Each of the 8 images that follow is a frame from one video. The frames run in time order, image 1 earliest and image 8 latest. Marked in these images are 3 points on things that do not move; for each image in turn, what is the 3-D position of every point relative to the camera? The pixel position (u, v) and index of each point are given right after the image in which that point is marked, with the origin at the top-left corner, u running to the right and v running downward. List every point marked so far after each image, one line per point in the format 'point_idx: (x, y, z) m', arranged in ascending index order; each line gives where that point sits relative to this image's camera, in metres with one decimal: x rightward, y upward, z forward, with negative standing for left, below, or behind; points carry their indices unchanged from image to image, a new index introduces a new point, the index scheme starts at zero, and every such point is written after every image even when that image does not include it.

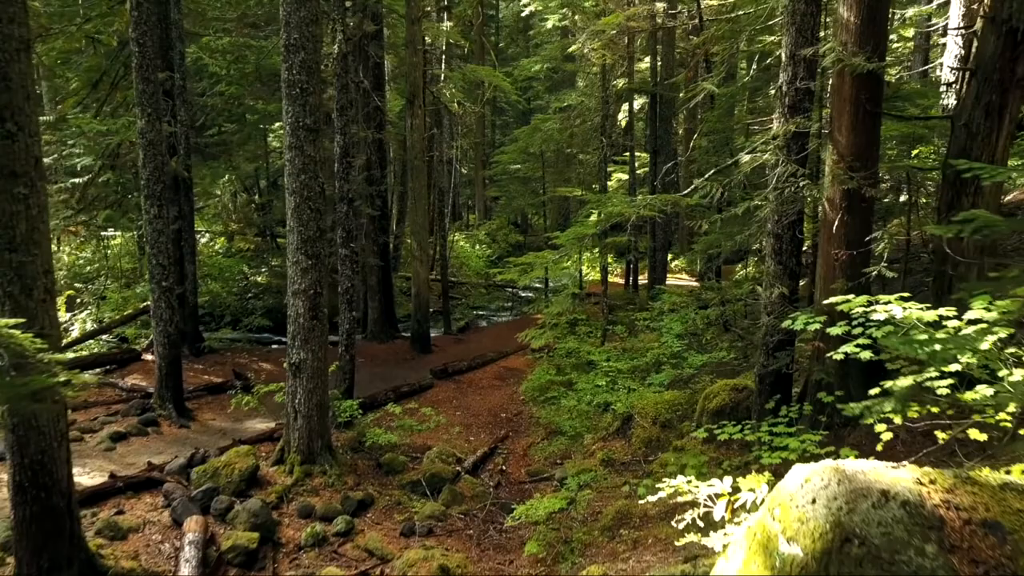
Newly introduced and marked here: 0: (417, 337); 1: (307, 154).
0: (-2.4, -1.2, +15.4) m
1: (-2.7, +1.8, +8.3) m
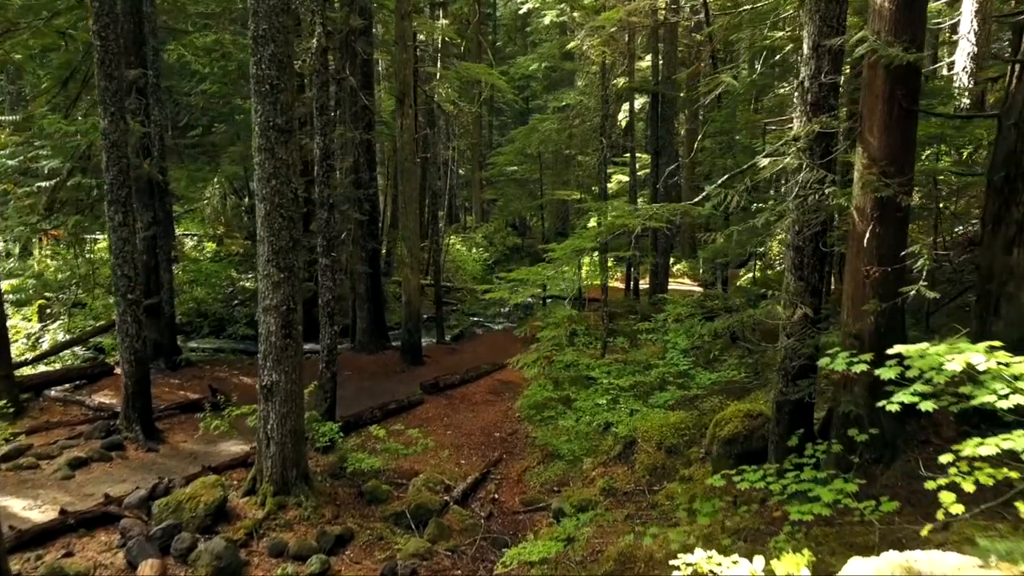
0: (-2.5, -1.4, +14.7) m
1: (-2.8, +1.6, +7.6) m
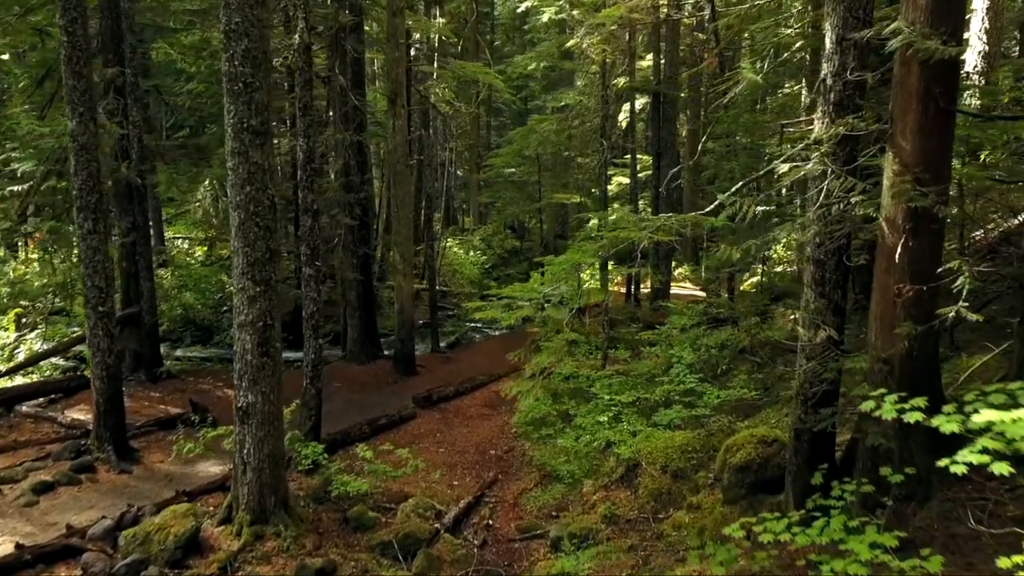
0: (-2.6, -1.6, +14.1) m
1: (-2.9, +1.4, +7.0) m
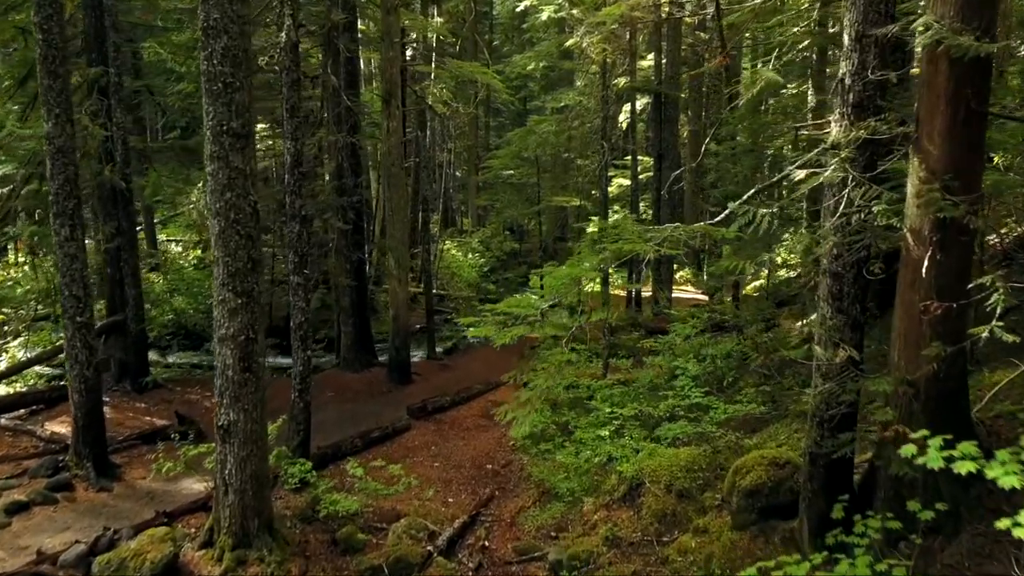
0: (-2.6, -1.7, +13.7) m
1: (-3.0, +1.3, +6.6) m
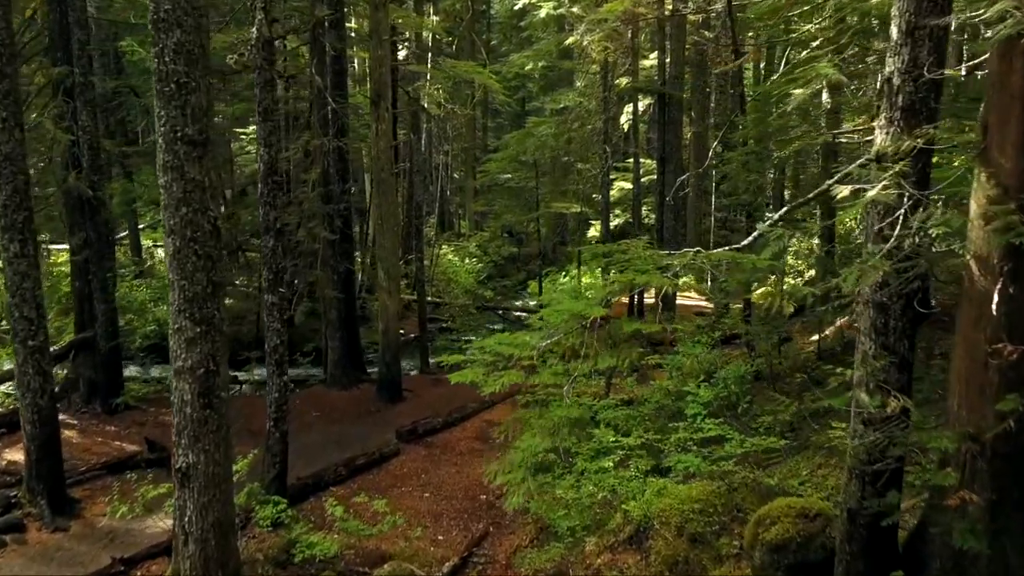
0: (-2.7, -2.0, +13.0) m
1: (-3.0, +1.0, +5.8) m
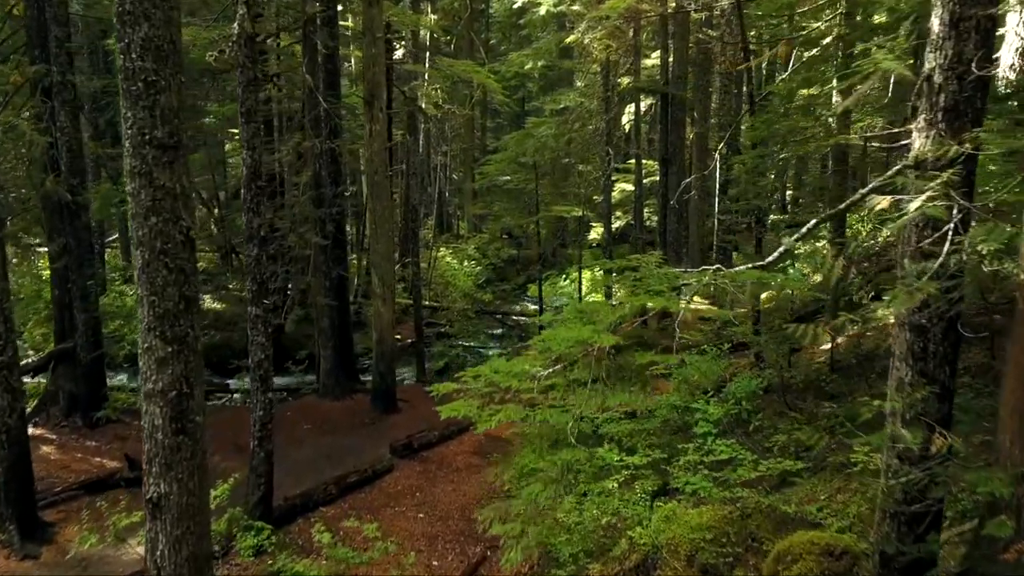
0: (-2.7, -2.1, +12.5) m
1: (-3.0, +0.9, +5.4) m
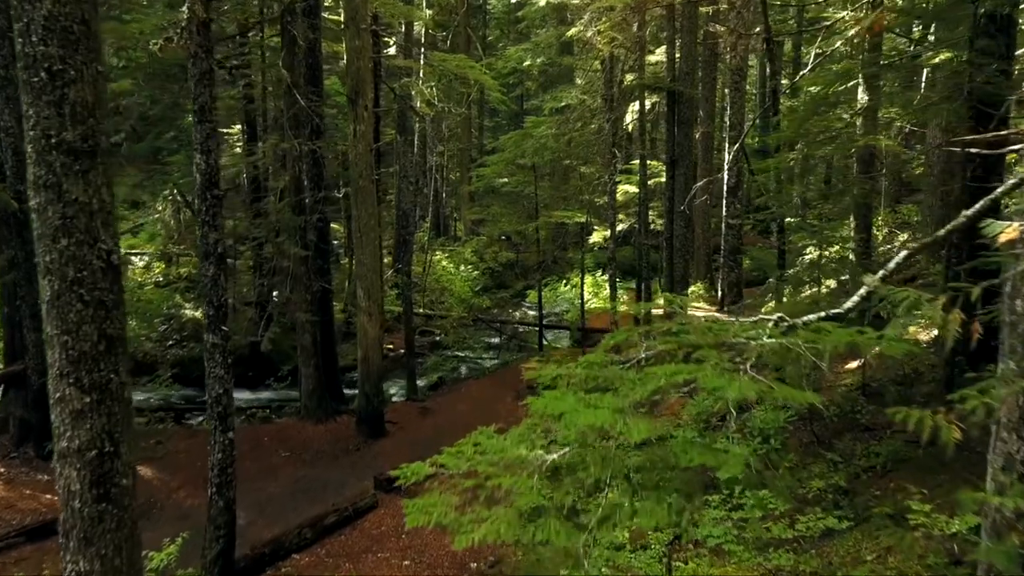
0: (-2.7, -2.4, +11.5) m
1: (-3.1, +0.6, +4.4) m
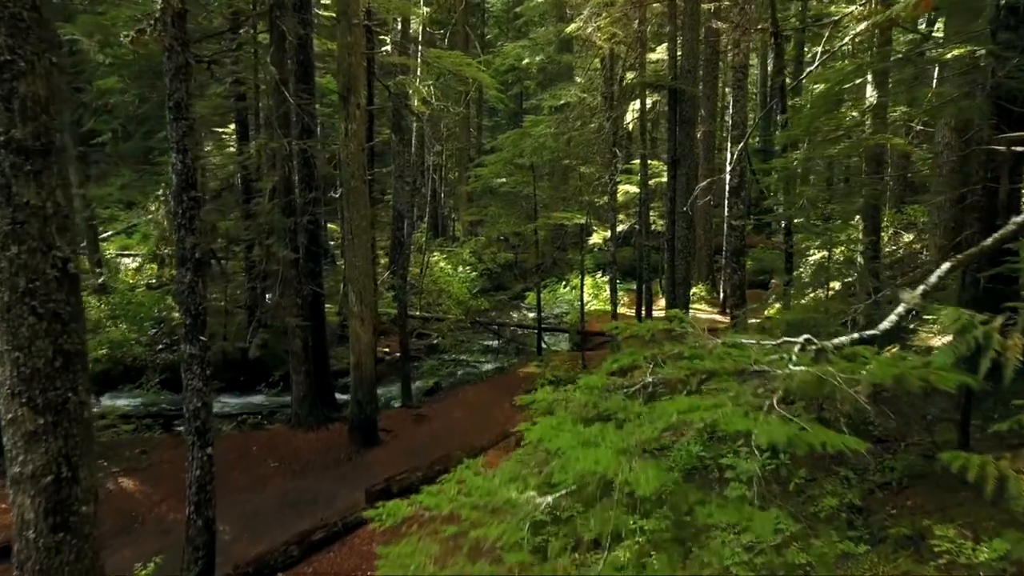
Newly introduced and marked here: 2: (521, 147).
0: (-2.8, -2.5, +11.1) m
1: (-3.1, +0.6, +4.0) m
2: (+0.3, +3.9, +17.1) m
